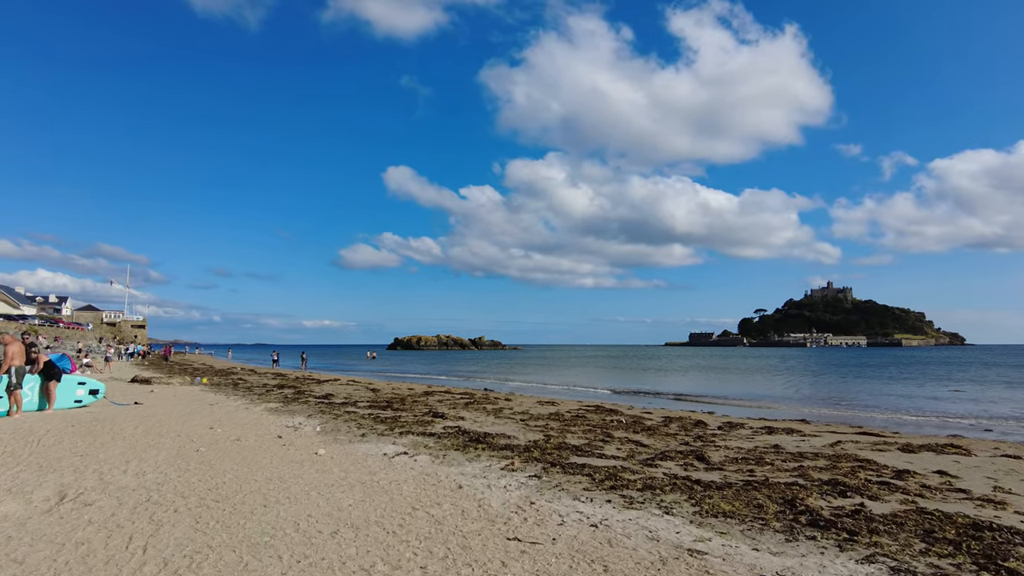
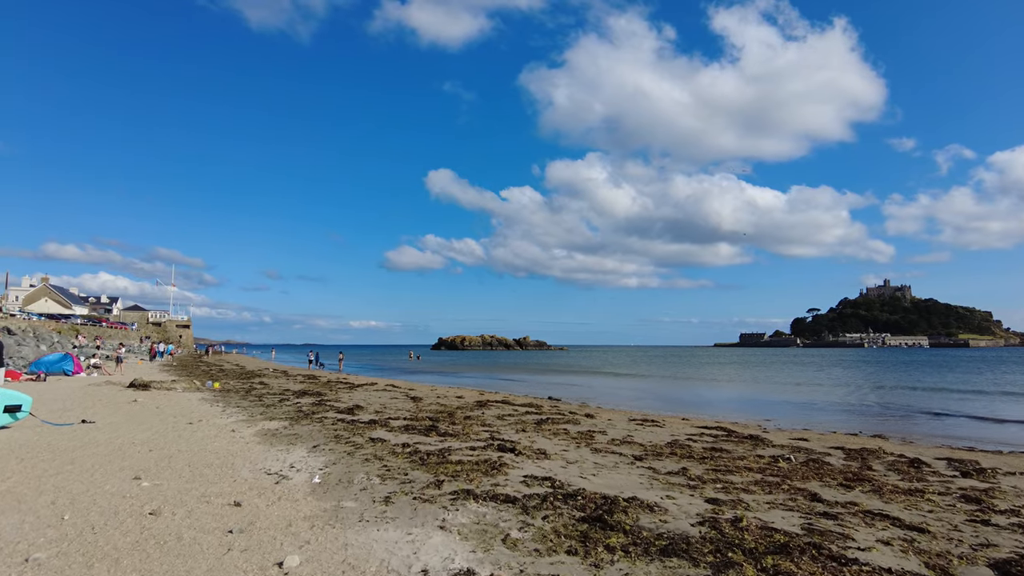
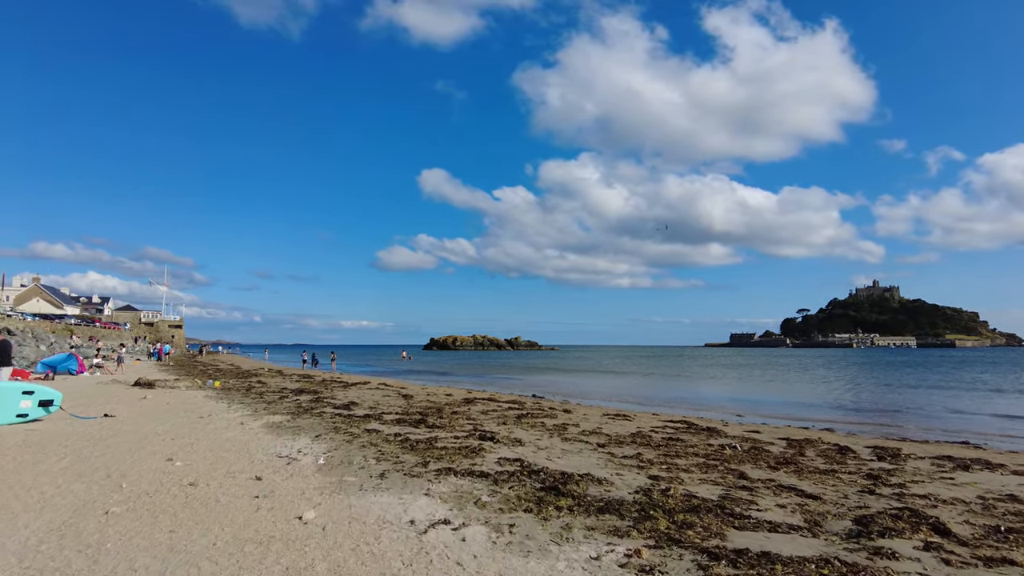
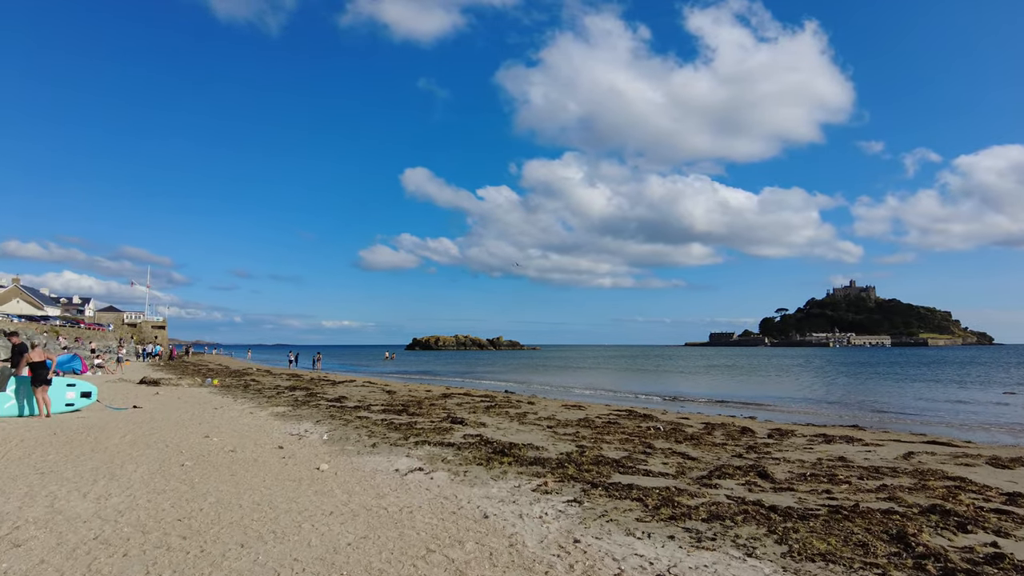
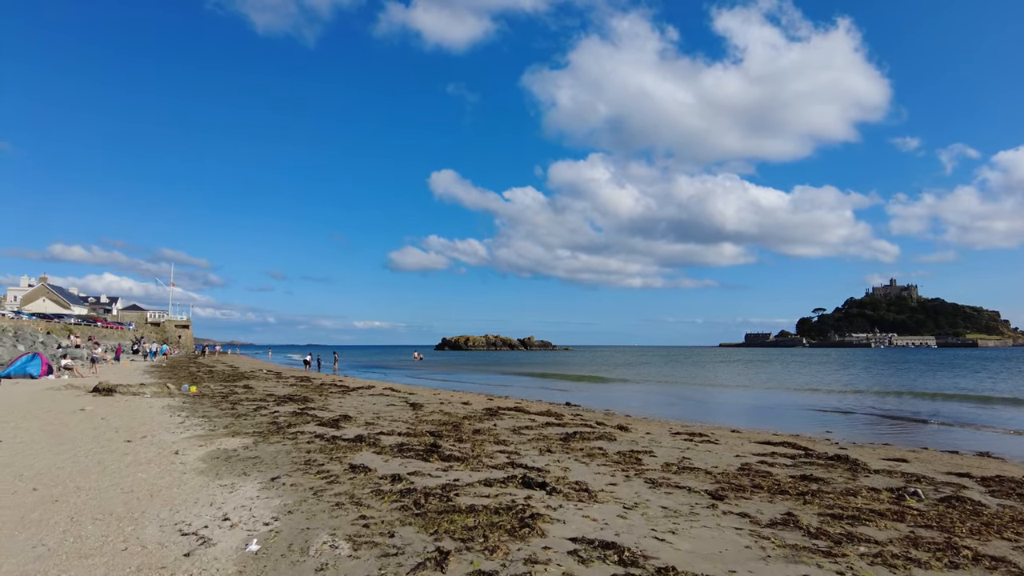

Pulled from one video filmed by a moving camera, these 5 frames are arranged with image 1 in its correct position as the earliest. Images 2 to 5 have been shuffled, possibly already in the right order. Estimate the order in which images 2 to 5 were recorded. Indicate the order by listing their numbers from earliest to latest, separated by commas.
4, 3, 2, 5
